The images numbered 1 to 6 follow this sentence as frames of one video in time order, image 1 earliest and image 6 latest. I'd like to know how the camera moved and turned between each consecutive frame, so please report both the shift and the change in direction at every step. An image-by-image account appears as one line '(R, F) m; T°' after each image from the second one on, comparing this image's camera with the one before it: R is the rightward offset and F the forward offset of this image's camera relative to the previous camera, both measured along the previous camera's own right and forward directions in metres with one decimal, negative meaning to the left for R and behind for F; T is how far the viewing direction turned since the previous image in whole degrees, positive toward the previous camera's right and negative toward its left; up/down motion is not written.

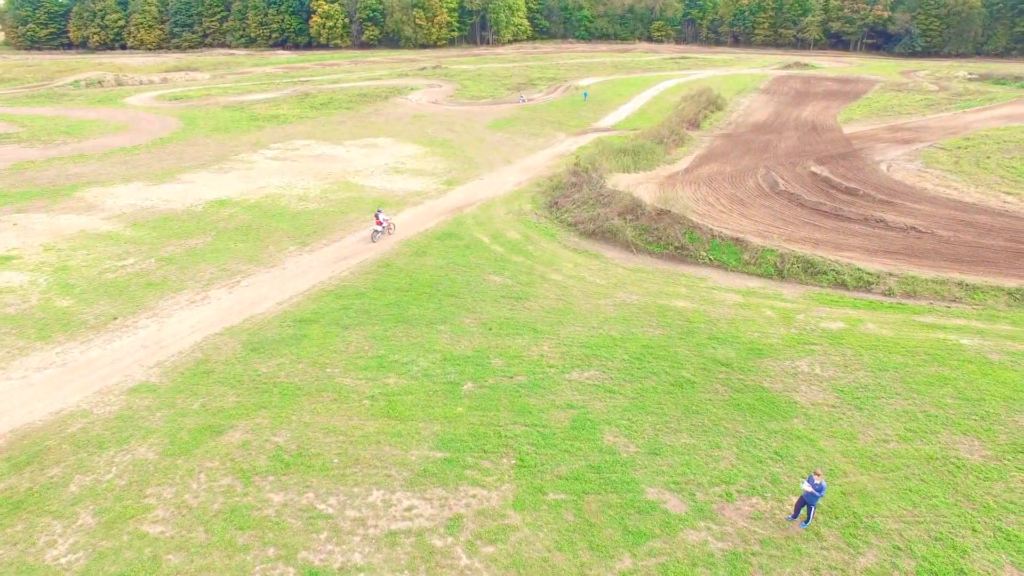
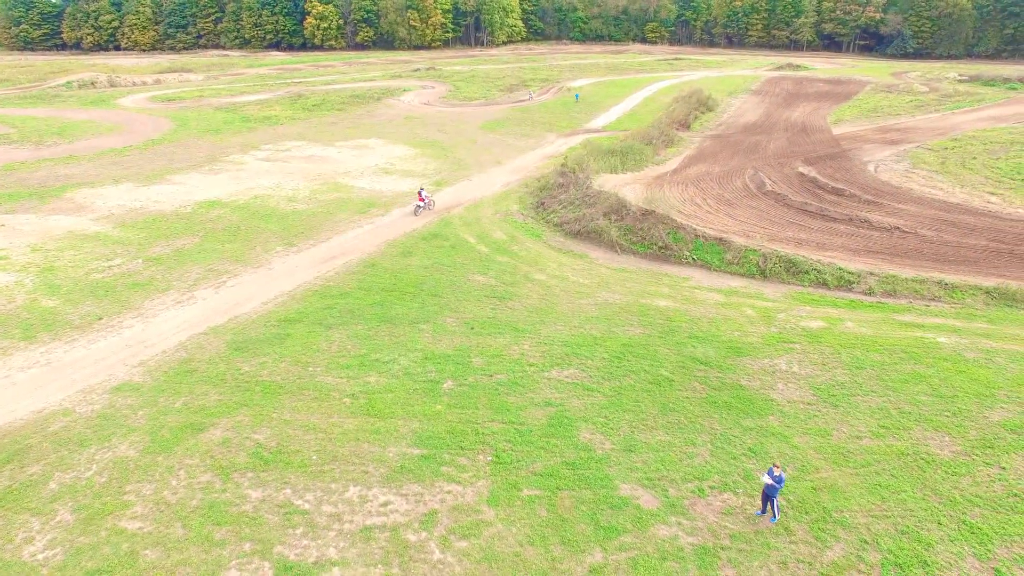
(+0.3, -0.2) m; 0°
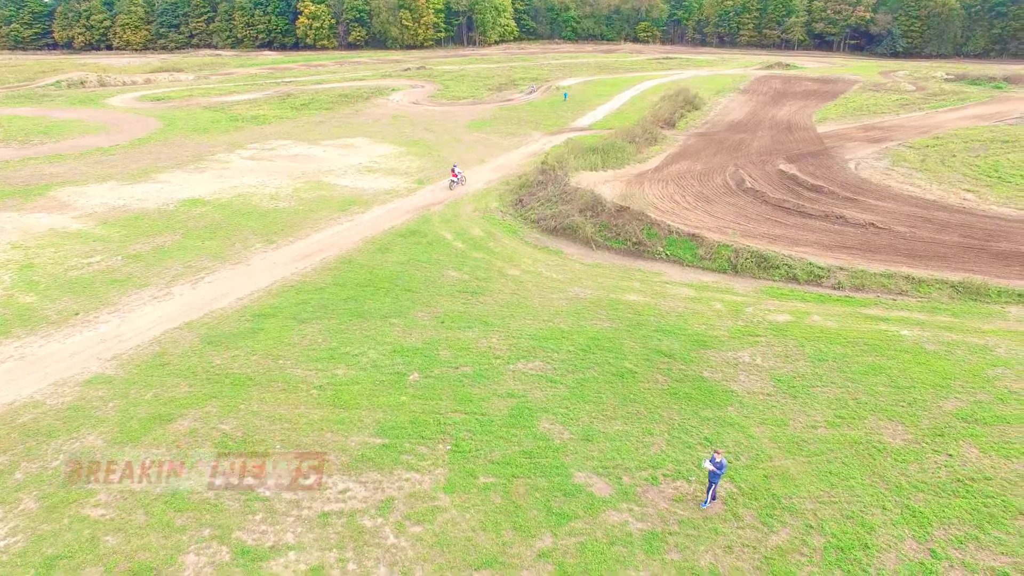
(+0.6, -0.3) m; 0°
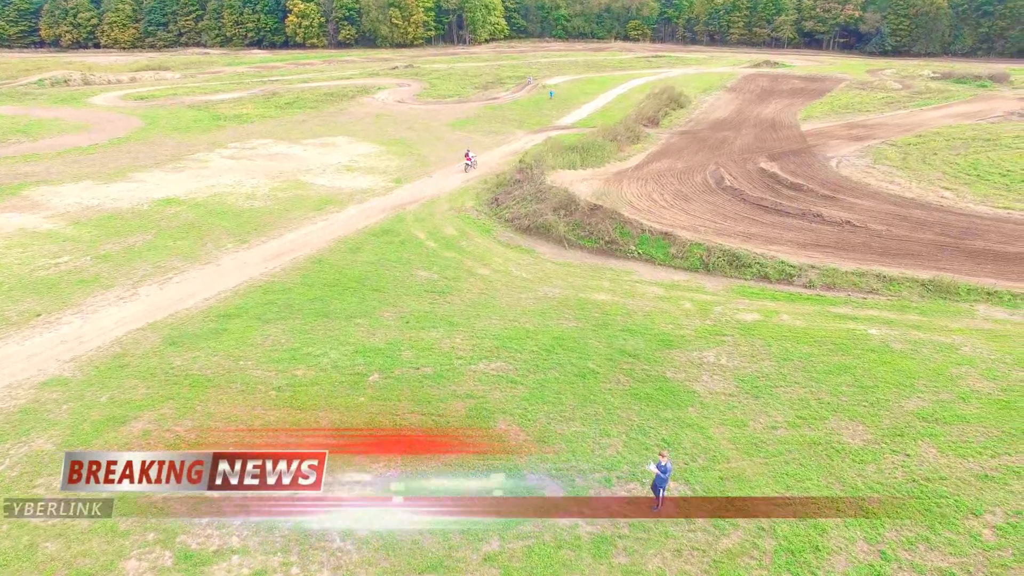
(+0.7, +0.1) m; 0°
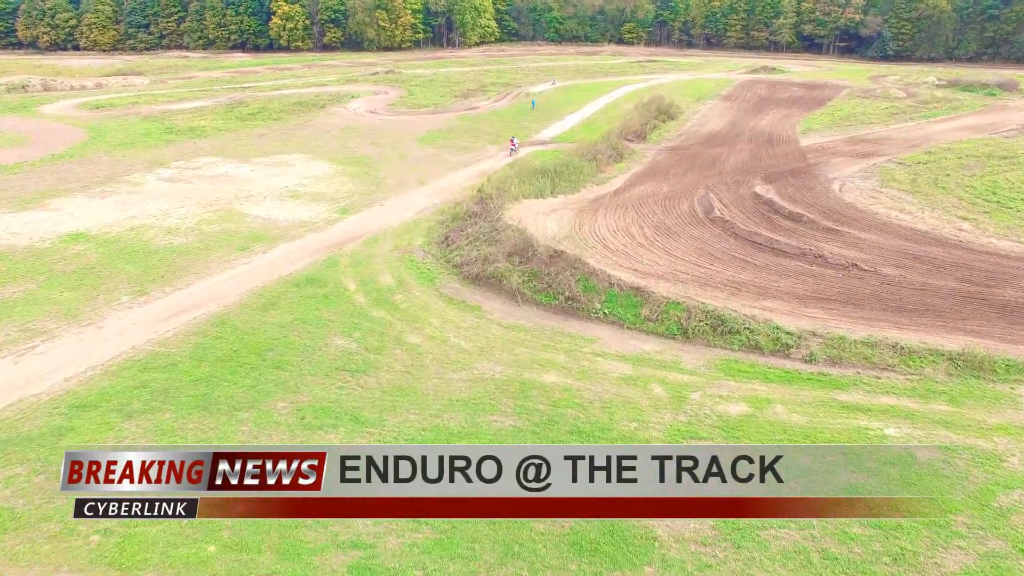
(+1.4, +3.7) m; 0°
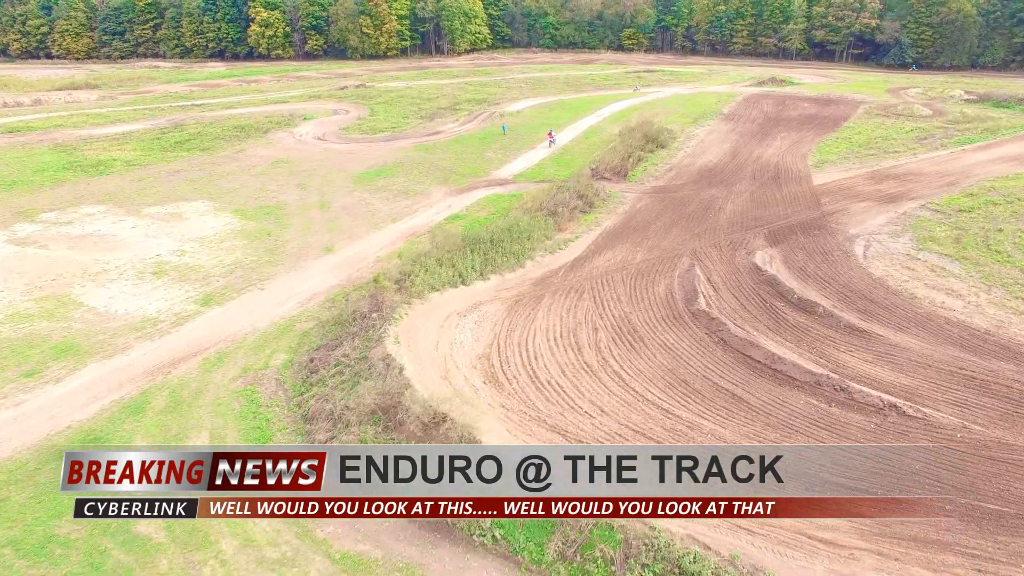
(+2.6, +7.0) m; -1°
